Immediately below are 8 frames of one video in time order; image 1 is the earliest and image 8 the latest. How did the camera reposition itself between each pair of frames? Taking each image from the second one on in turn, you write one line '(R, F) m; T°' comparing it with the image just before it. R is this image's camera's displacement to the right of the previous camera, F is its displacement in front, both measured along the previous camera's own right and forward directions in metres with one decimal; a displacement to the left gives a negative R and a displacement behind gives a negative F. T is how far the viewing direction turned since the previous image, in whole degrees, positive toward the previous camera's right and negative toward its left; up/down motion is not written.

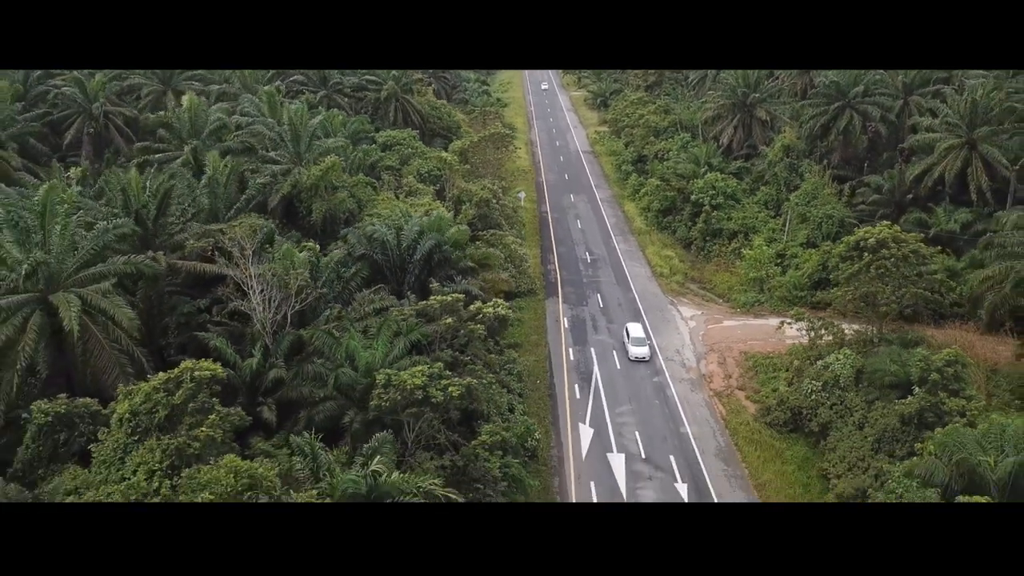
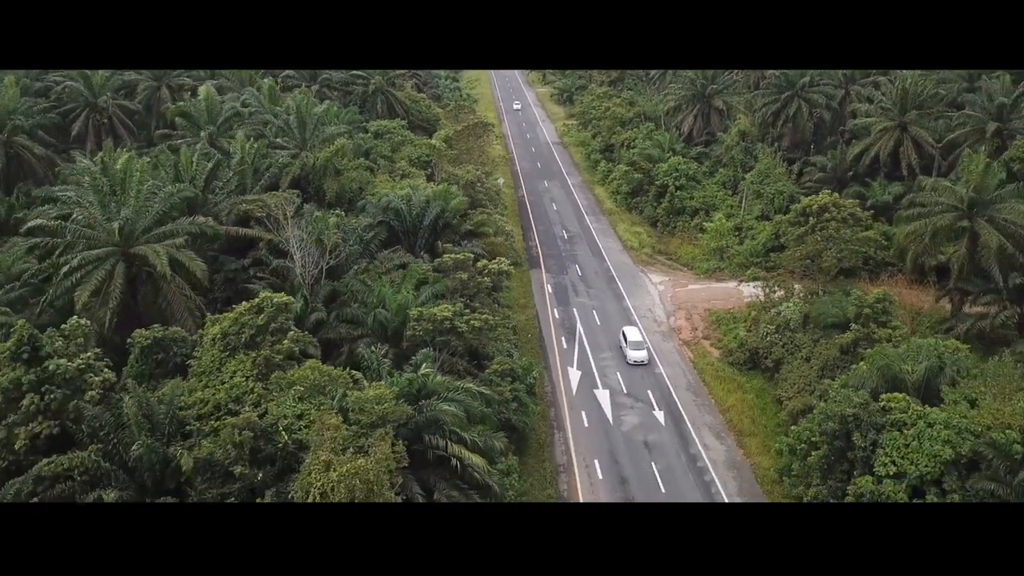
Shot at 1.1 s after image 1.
(-0.7, -2.2) m; +3°
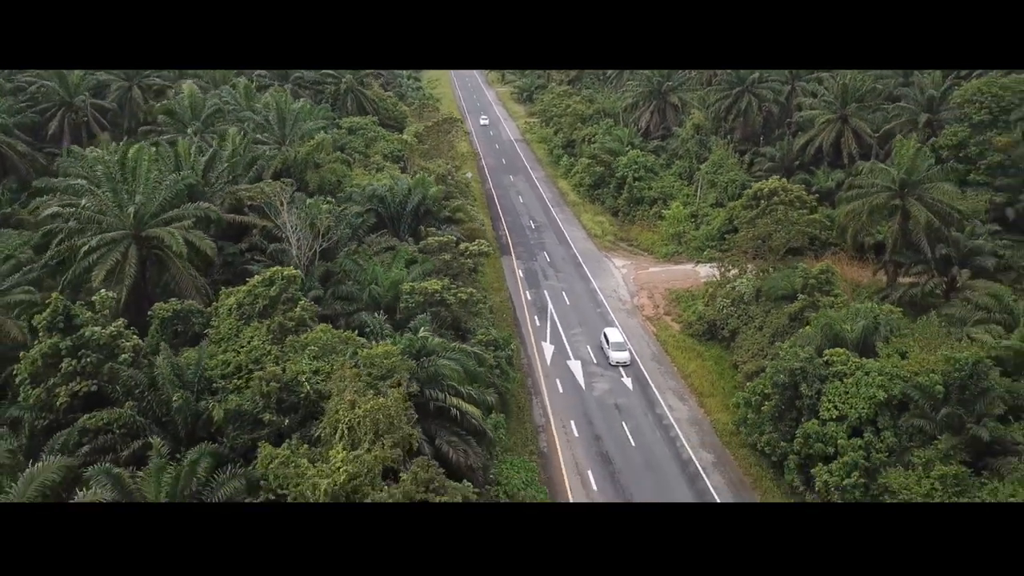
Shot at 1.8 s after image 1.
(-0.4, -1.3) m; +3°
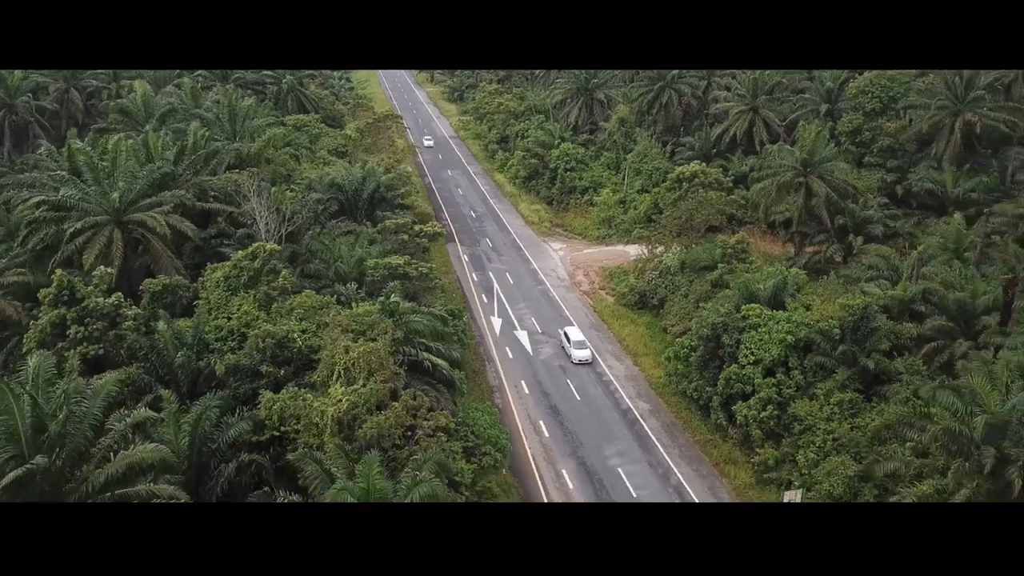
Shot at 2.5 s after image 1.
(-0.5, -1.6) m; +5°
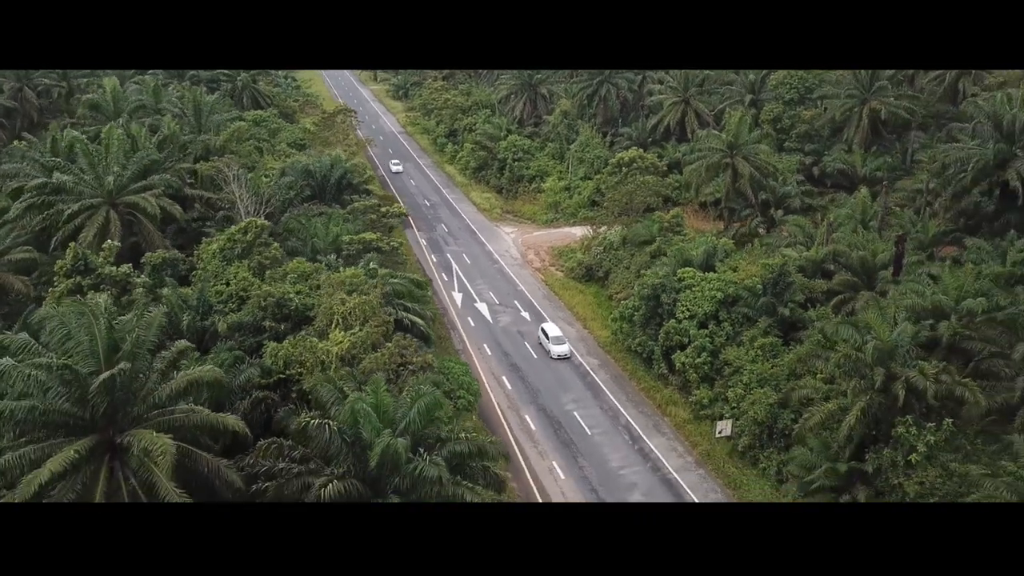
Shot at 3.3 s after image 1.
(-0.4, -1.8) m; +4°
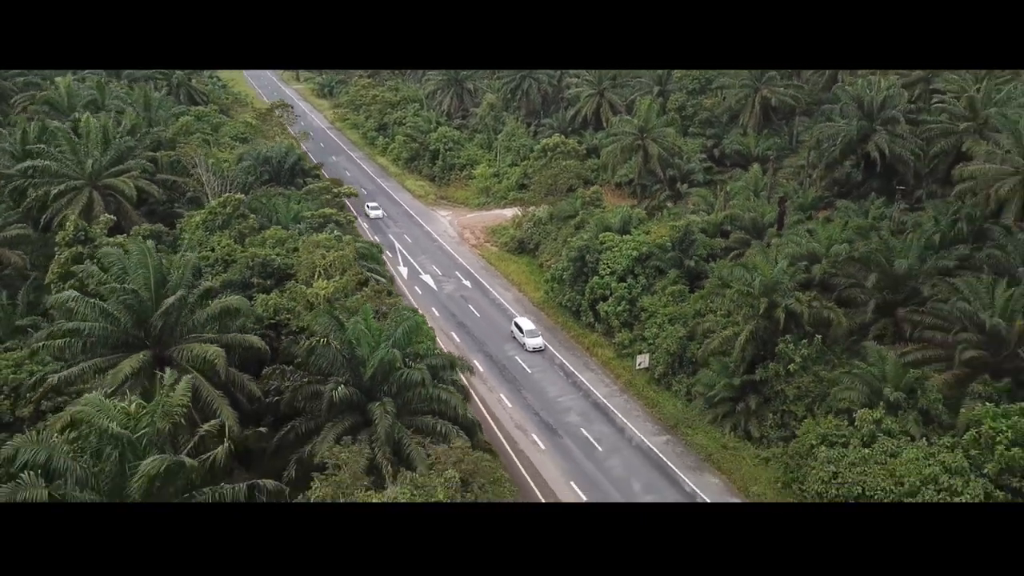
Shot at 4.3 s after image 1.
(-0.6, -2.4) m; +5°
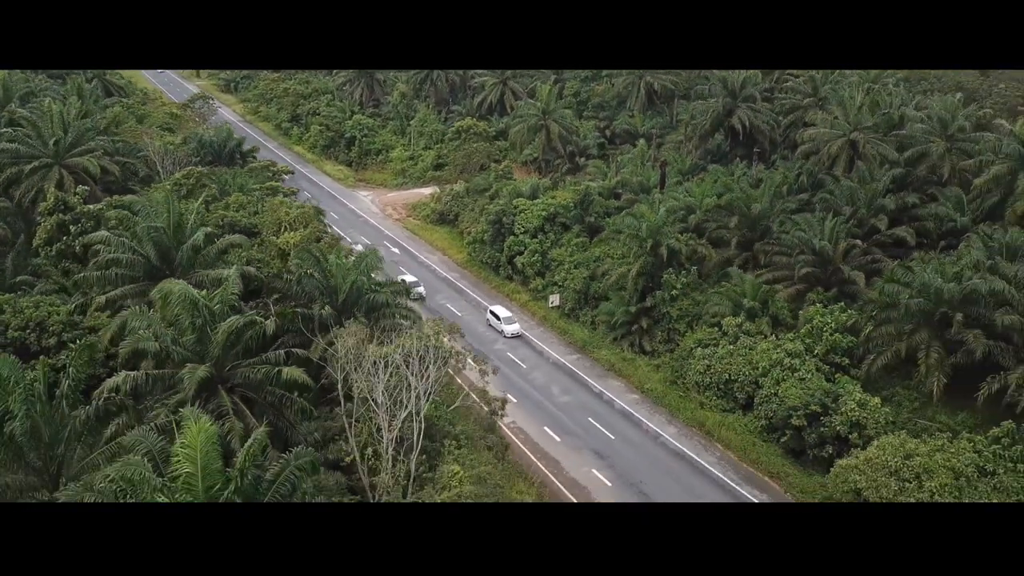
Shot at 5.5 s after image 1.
(-0.7, -3.0) m; +7°
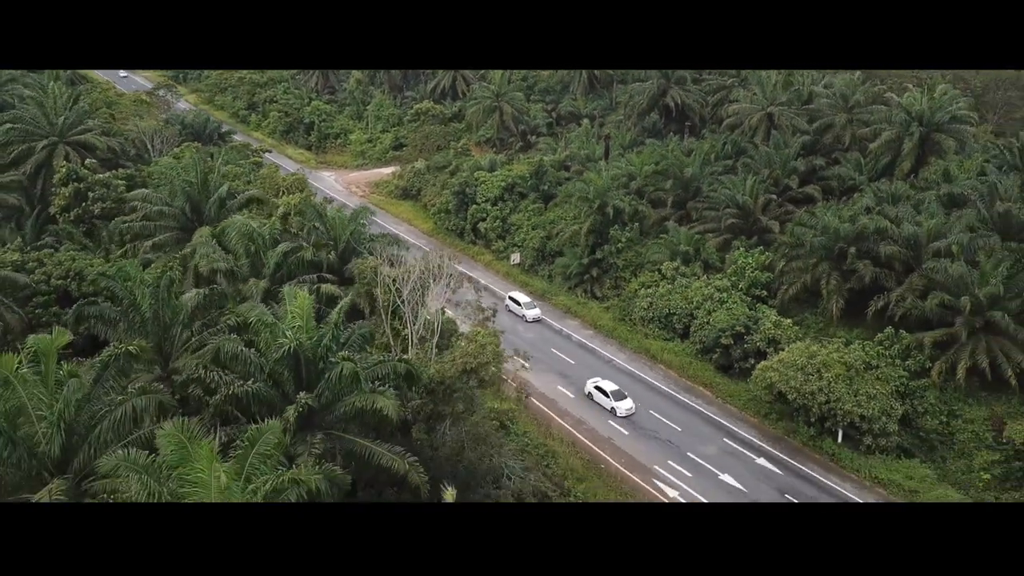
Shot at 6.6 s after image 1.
(-0.7, -2.6) m; +4°
